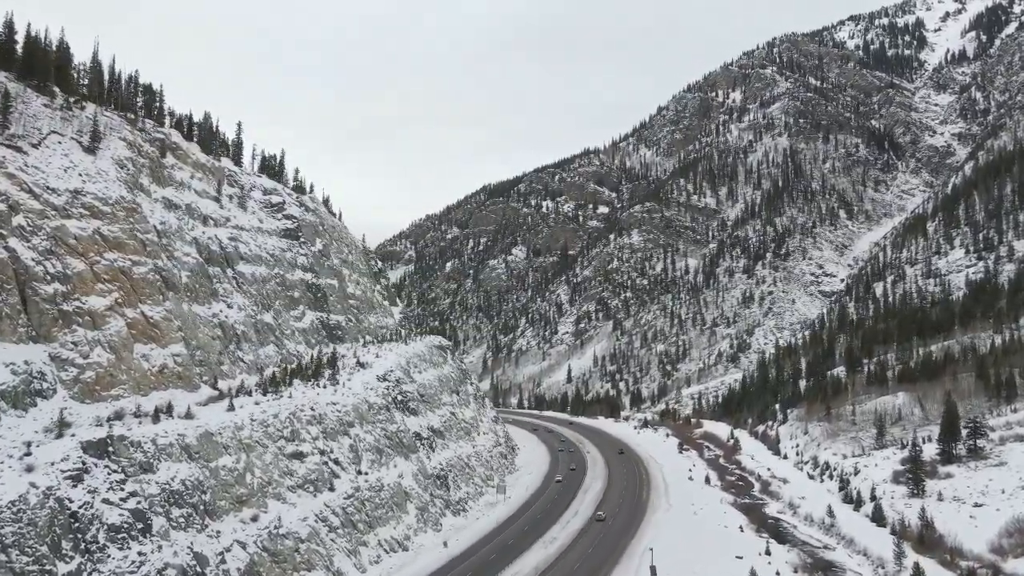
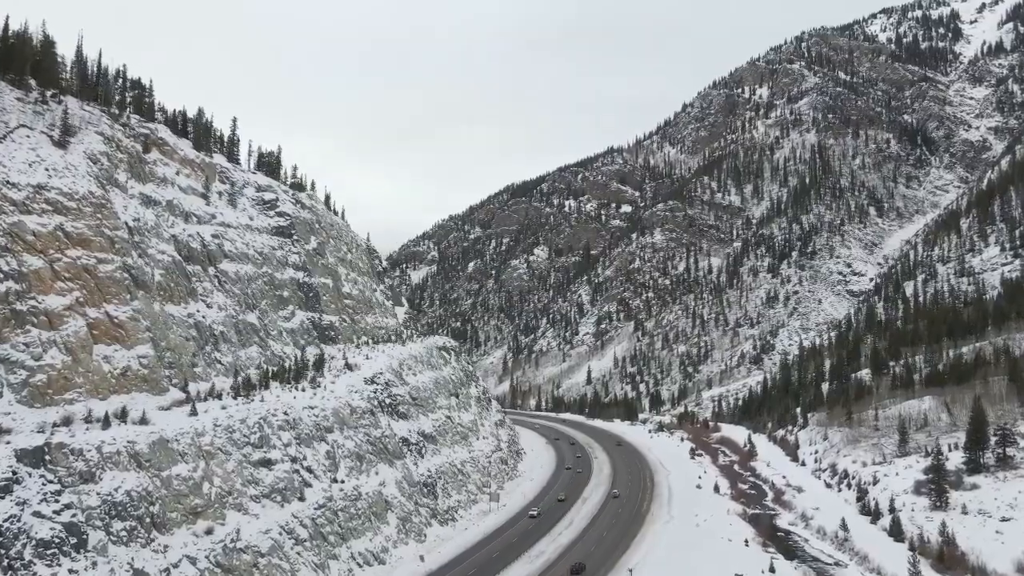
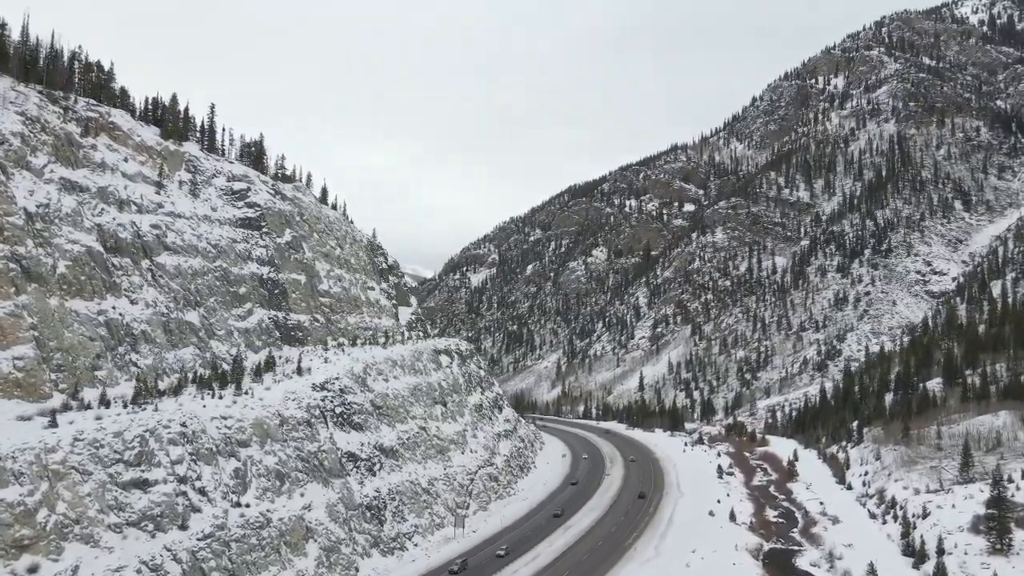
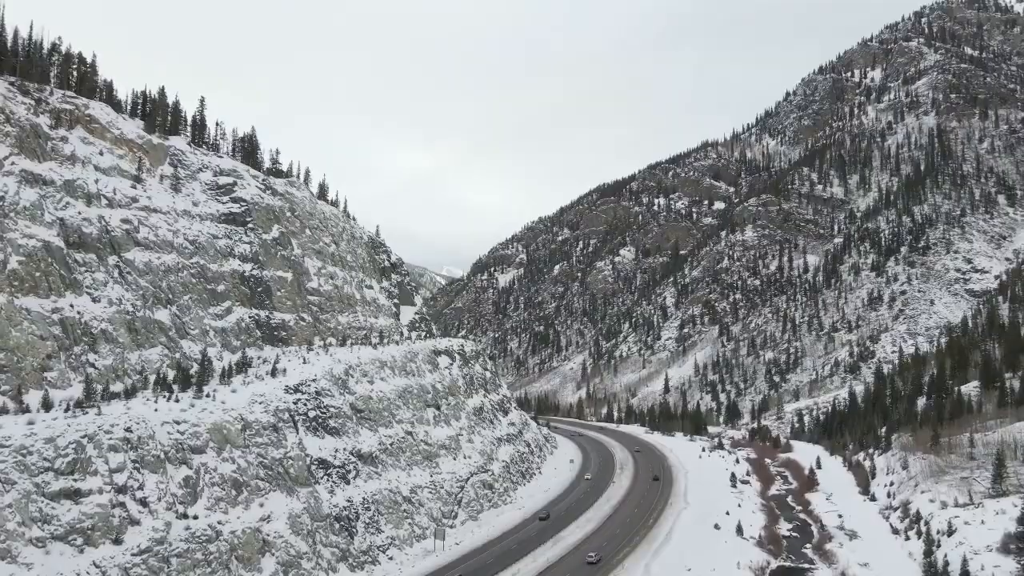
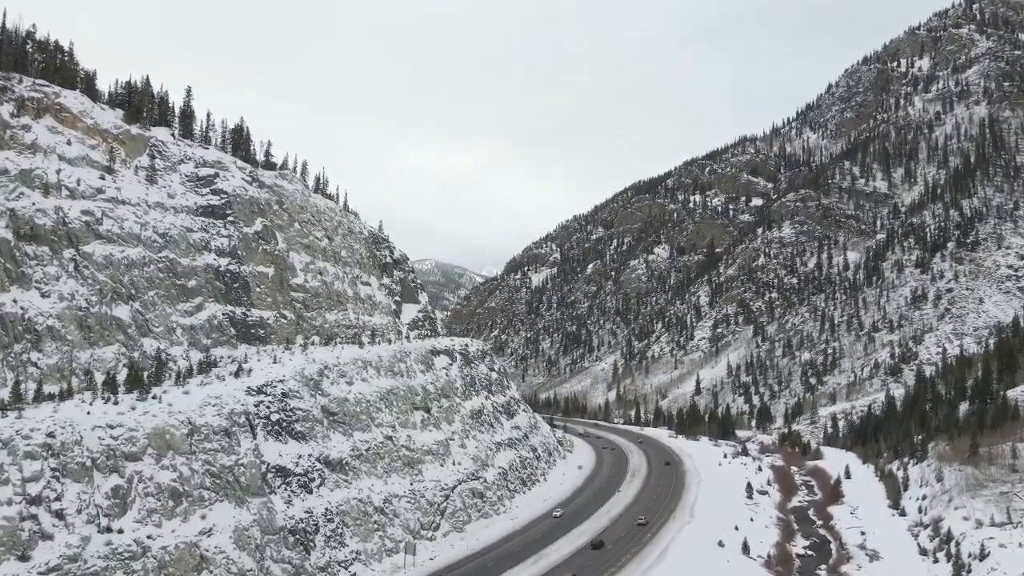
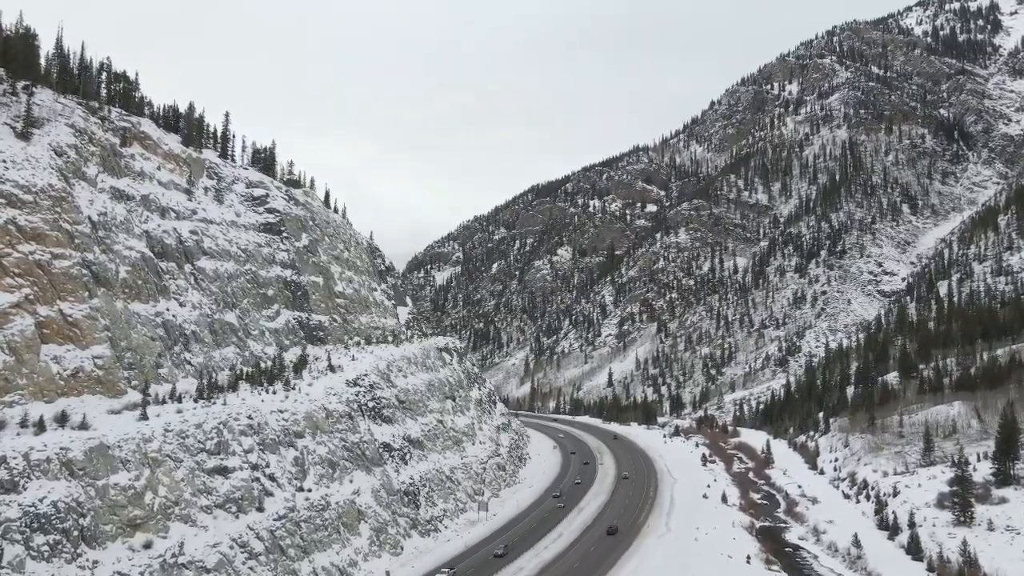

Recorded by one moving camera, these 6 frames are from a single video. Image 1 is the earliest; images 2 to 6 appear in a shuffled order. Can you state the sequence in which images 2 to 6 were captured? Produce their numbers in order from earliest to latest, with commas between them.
2, 6, 3, 4, 5
